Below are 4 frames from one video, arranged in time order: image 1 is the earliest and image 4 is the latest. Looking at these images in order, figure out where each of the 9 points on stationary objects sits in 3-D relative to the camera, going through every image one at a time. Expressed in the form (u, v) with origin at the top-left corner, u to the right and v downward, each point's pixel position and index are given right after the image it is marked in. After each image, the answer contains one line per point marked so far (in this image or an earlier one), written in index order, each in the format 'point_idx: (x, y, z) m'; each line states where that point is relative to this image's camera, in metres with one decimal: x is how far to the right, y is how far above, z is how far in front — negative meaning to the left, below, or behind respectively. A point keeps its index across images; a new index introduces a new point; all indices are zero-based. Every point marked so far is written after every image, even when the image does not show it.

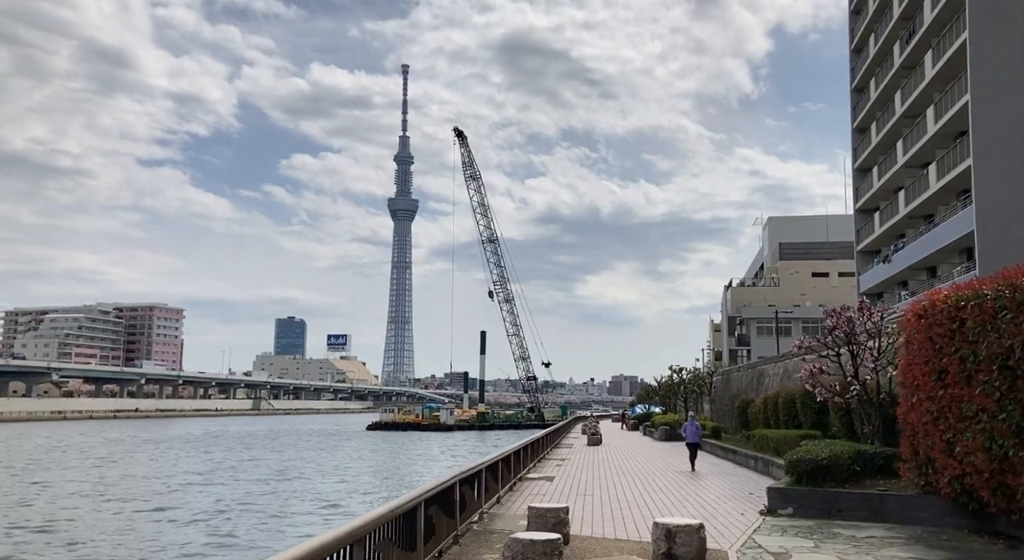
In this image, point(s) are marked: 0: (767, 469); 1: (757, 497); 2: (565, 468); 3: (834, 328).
0: (+5.0, -3.7, +17.7) m
1: (+3.5, -3.1, +12.6) m
2: (+1.2, -4.2, +19.8) m
3: (+4.9, -0.7, +13.6) m
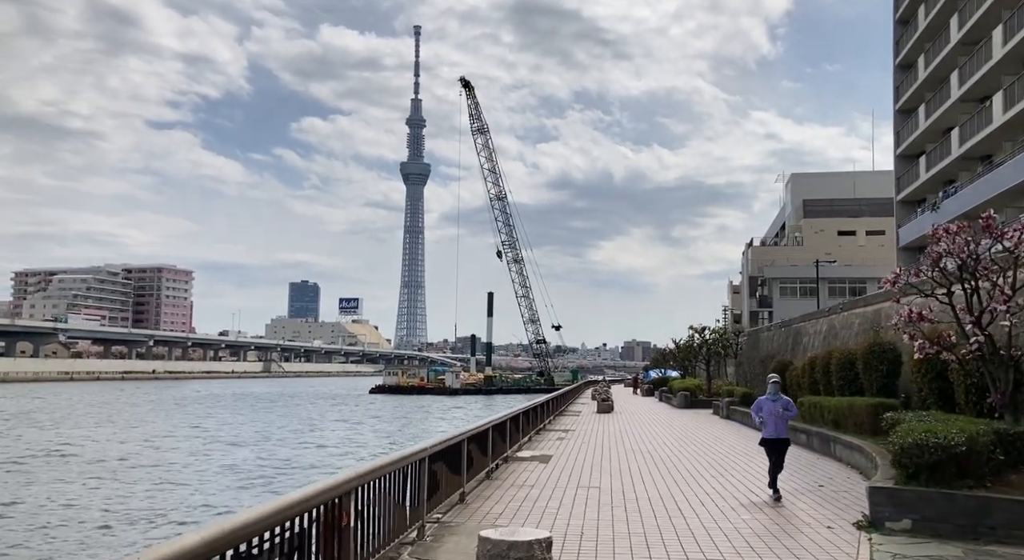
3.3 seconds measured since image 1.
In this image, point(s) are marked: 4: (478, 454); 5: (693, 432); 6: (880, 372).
0: (+4.8, -2.6, +13.8) m
1: (+3.3, -2.2, +8.7) m
2: (+1.0, -2.9, +15.9) m
3: (+4.7, +0.3, +9.6) m
4: (-0.4, -2.0, +10.3) m
5: (+3.8, -3.2, +18.9) m
6: (+6.4, -1.6, +15.5) m
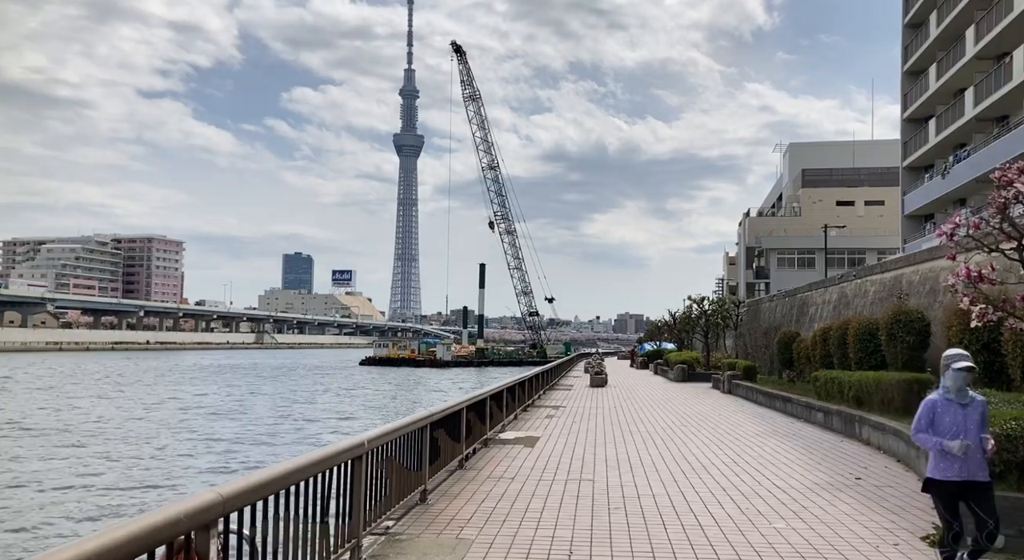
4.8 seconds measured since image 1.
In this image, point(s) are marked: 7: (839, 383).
0: (+4.6, -2.0, +12.1) m
1: (+3.1, -1.7, +7.1) m
2: (+0.7, -2.3, +14.3) m
3: (+4.5, +0.7, +7.9) m
4: (-0.6, -1.6, +8.6) m
5: (+3.5, -2.5, +17.3) m
6: (+6.1, -1.0, +13.9) m
7: (+5.1, -1.6, +13.9) m
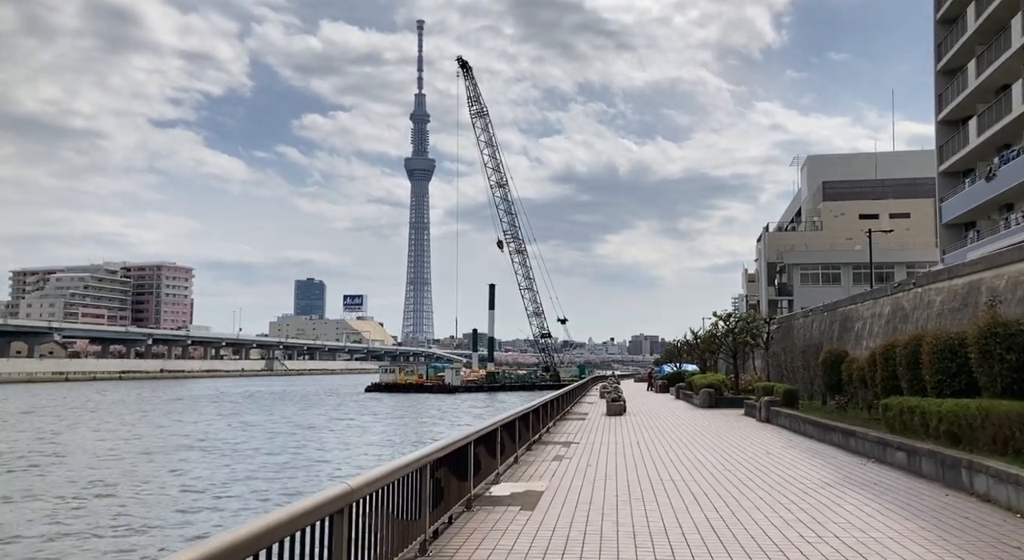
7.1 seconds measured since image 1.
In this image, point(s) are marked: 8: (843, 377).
0: (+4.6, -2.0, +9.3) m
1: (+3.0, -1.7, +4.3) m
2: (+0.7, -2.4, +11.5) m
3: (+4.3, +0.8, +5.1) m
4: (-0.7, -1.5, +5.9) m
5: (+3.6, -2.7, +14.4) m
6: (+6.1, -1.1, +11.1) m
7: (+5.1, -1.6, +11.1) m
8: (+6.7, -1.9, +18.1) m
